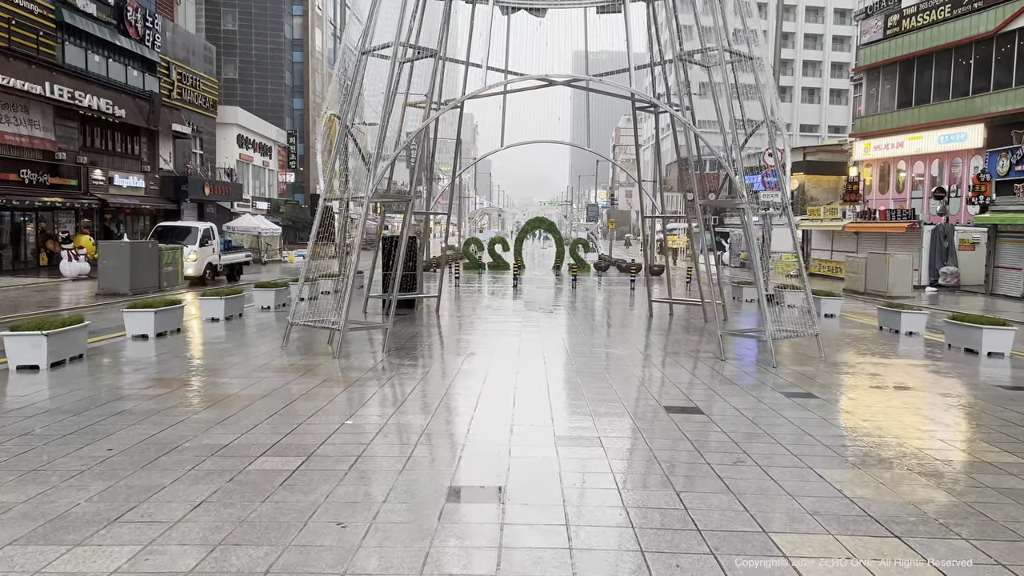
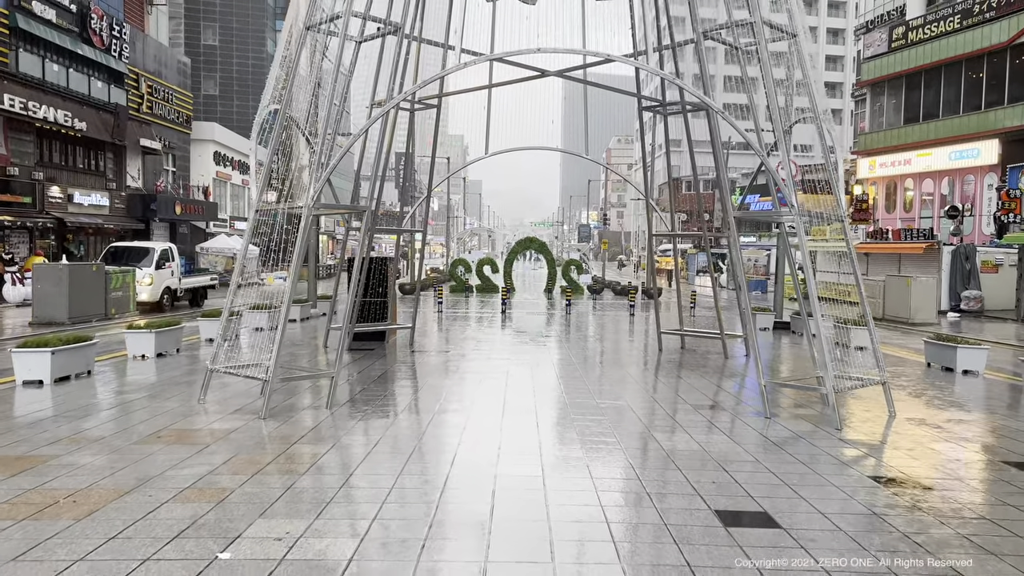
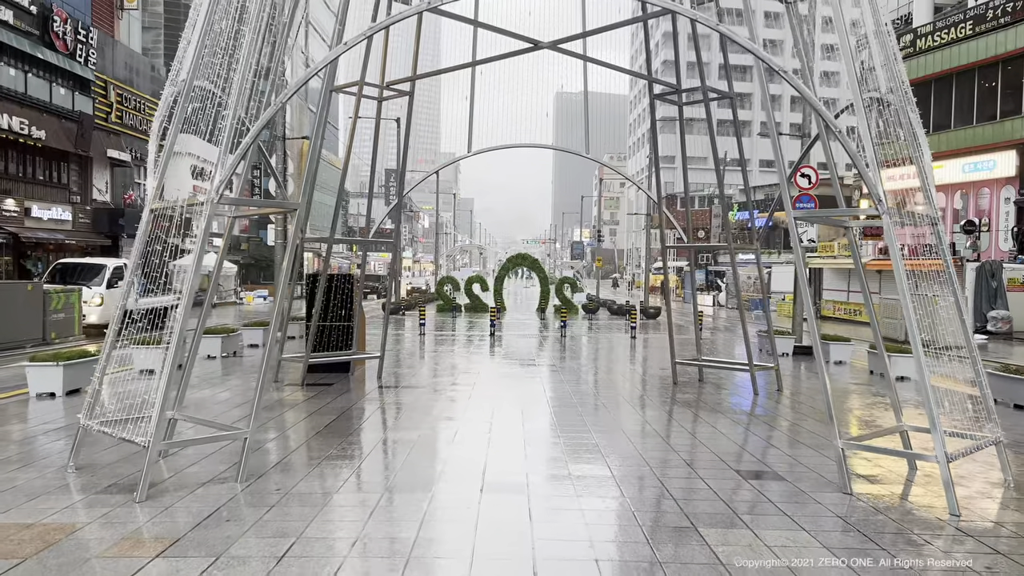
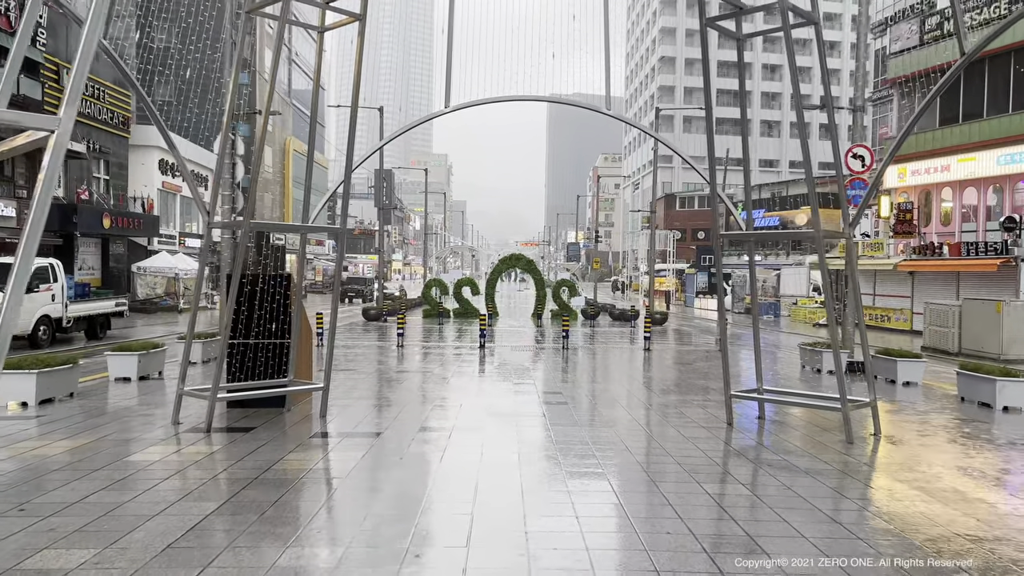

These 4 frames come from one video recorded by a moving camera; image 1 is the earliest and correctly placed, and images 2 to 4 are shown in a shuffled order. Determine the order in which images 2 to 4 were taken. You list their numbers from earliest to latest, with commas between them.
2, 3, 4
